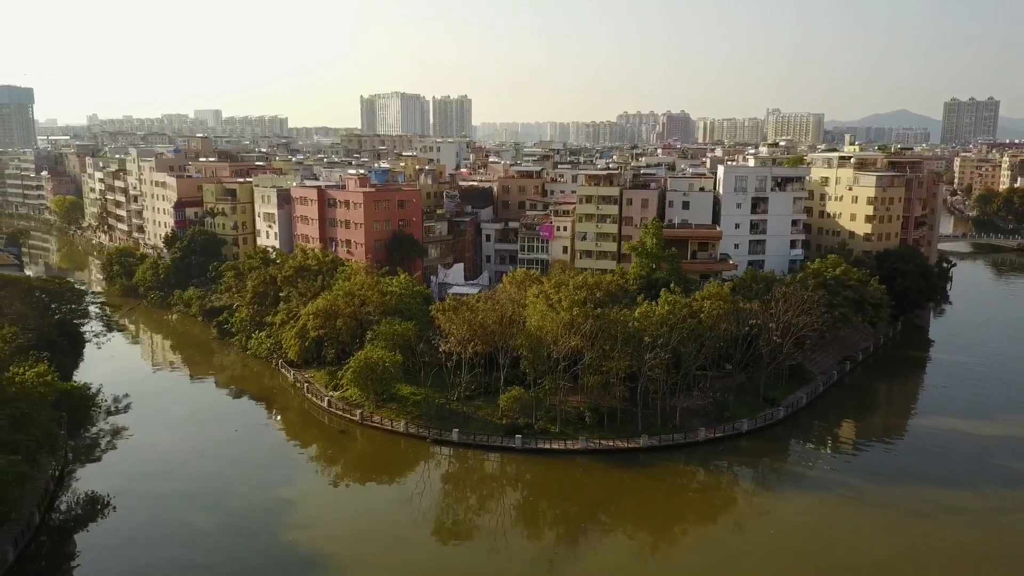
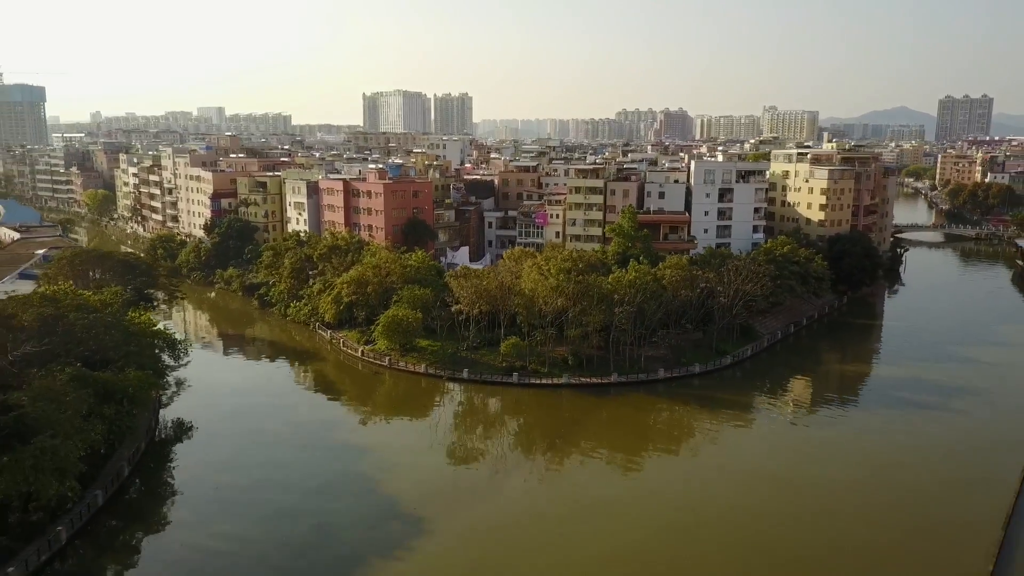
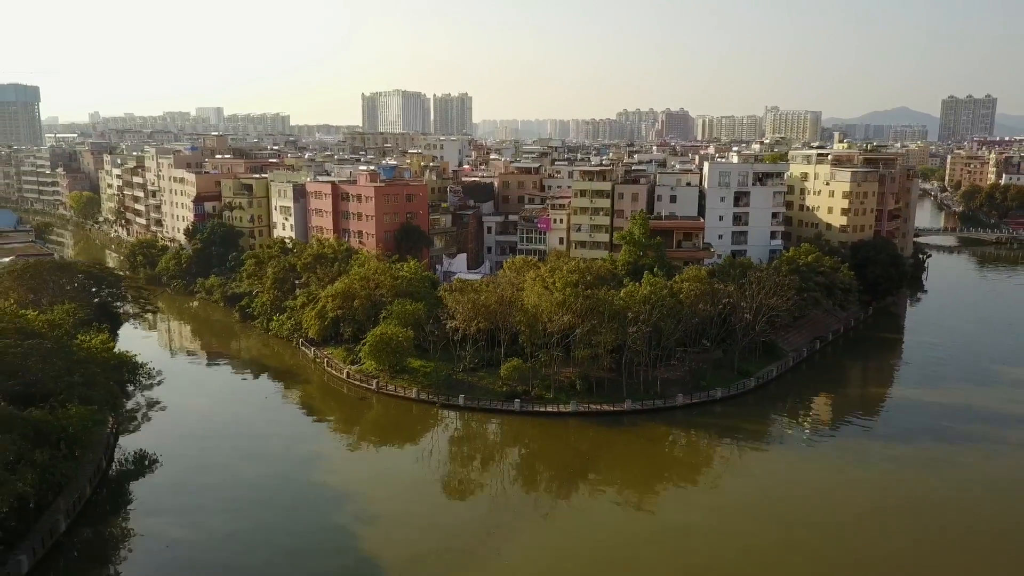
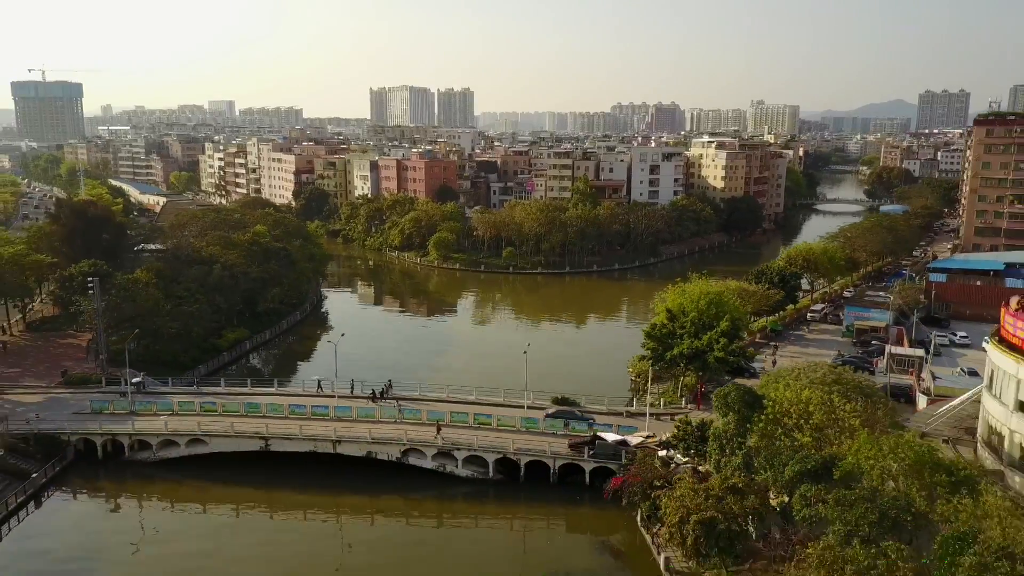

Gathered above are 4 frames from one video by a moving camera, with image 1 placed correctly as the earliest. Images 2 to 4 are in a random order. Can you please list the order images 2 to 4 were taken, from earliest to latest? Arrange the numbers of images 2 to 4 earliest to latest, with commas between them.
3, 2, 4
